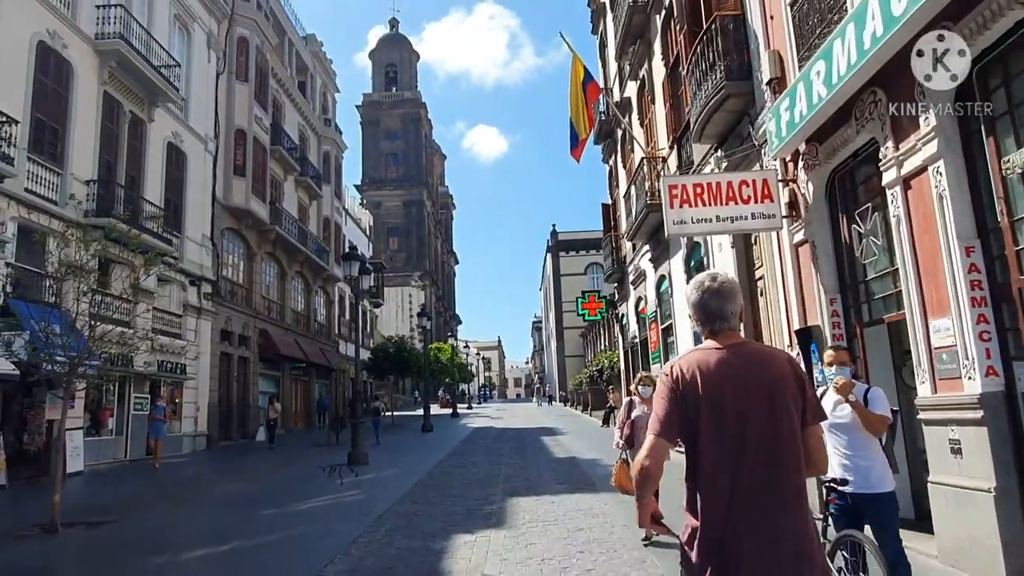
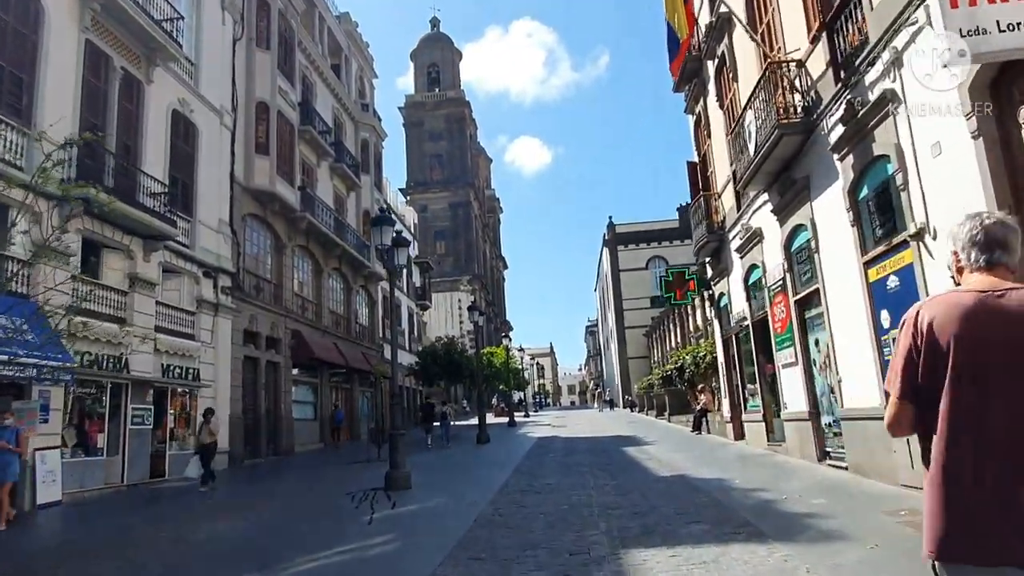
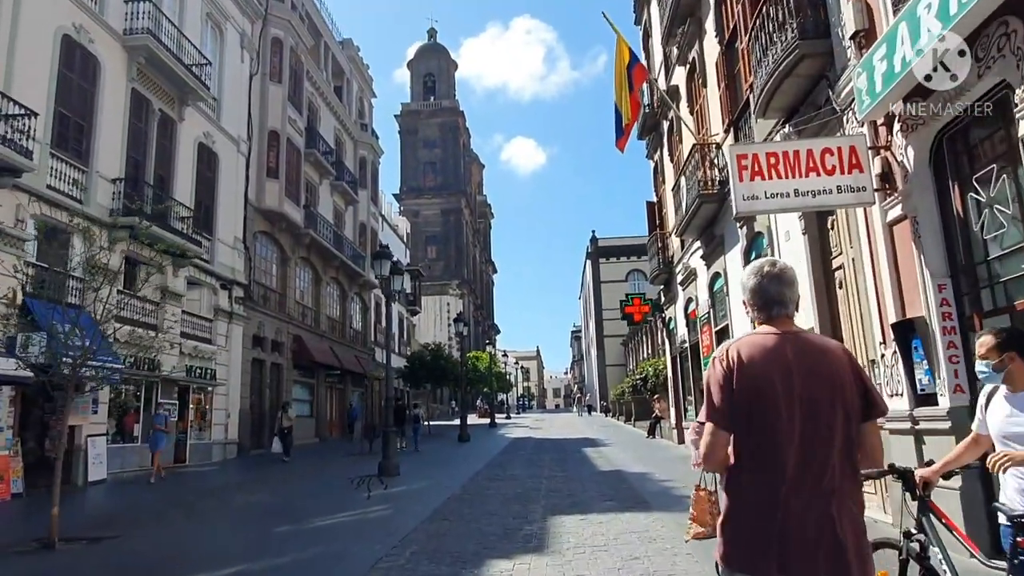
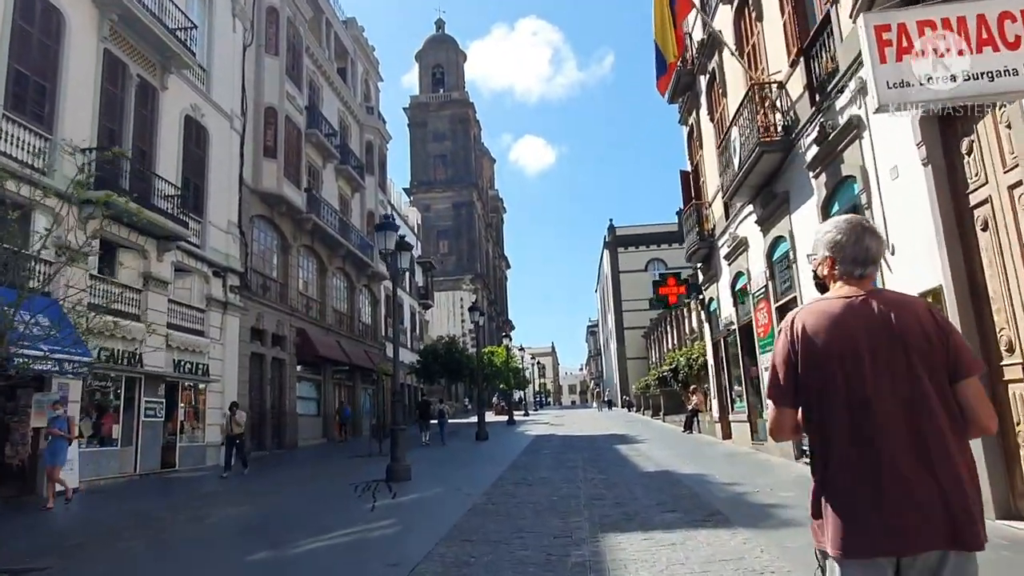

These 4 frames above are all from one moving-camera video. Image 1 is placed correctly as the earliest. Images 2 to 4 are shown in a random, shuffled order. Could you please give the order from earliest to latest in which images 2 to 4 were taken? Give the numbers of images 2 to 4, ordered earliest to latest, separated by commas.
3, 4, 2
